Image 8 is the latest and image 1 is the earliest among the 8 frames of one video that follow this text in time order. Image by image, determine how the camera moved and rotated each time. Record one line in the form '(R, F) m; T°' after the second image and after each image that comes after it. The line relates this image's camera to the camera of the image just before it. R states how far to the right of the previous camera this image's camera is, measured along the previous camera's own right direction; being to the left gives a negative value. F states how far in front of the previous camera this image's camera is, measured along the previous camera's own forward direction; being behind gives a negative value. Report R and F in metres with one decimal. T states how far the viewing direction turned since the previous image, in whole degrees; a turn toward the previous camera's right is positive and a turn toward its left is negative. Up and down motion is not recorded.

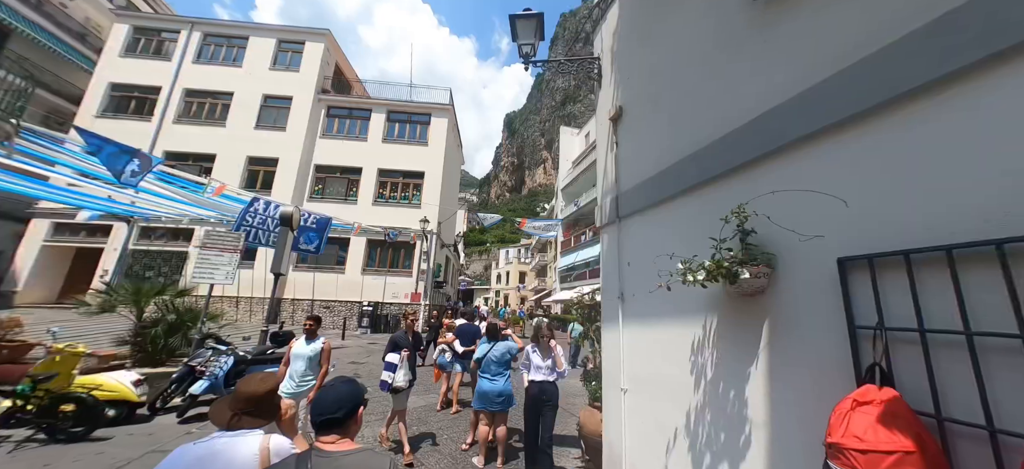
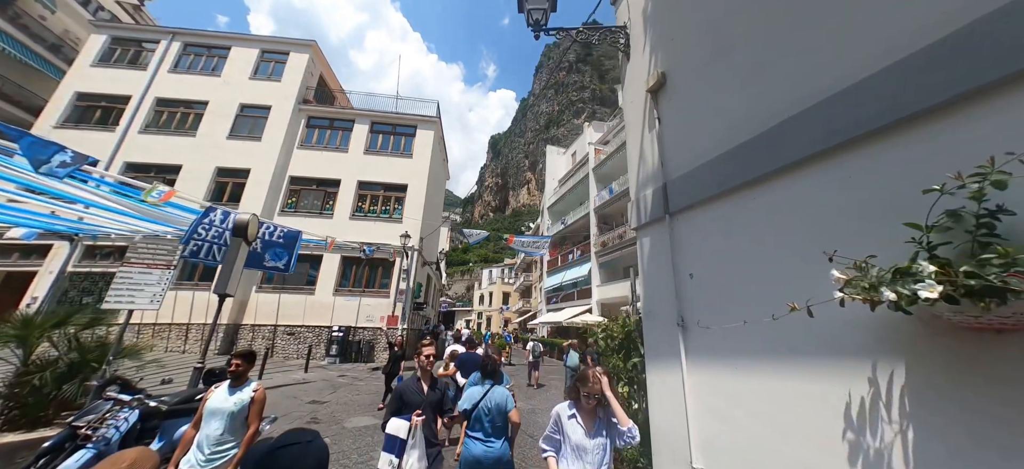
(-0.2, +1.0) m; +3°
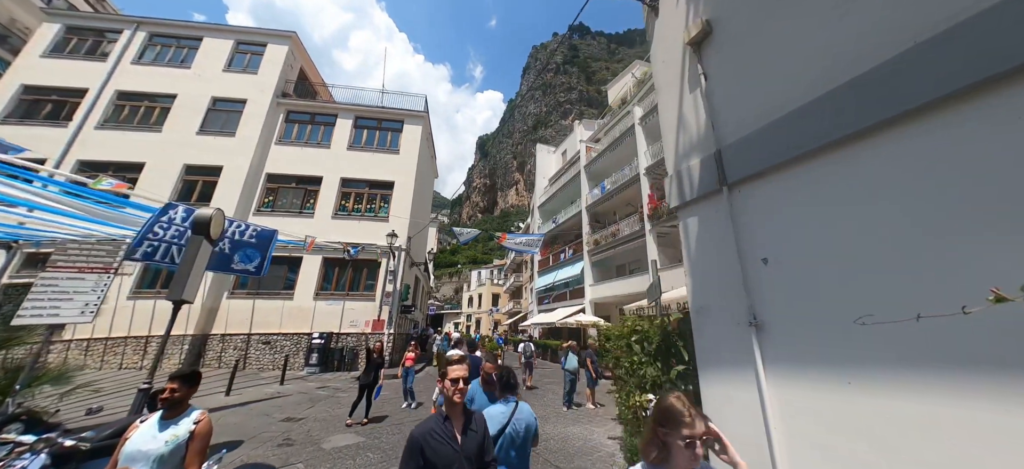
(-0.1, +0.6) m; +2°
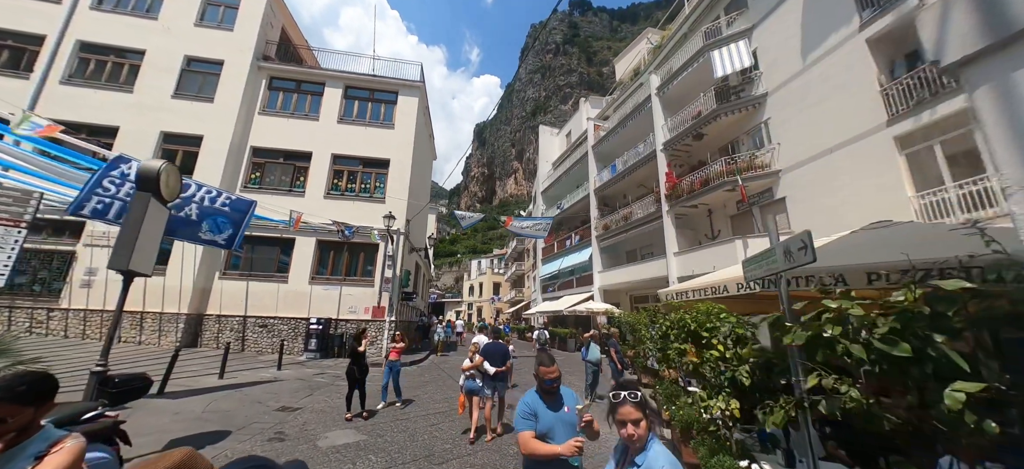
(-0.4, +1.2) m; 0°
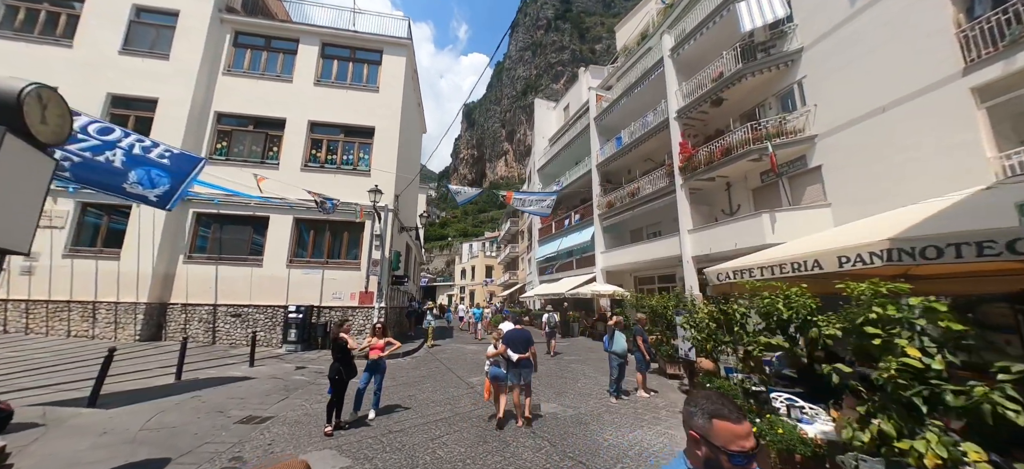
(-0.5, +1.4) m; +2°
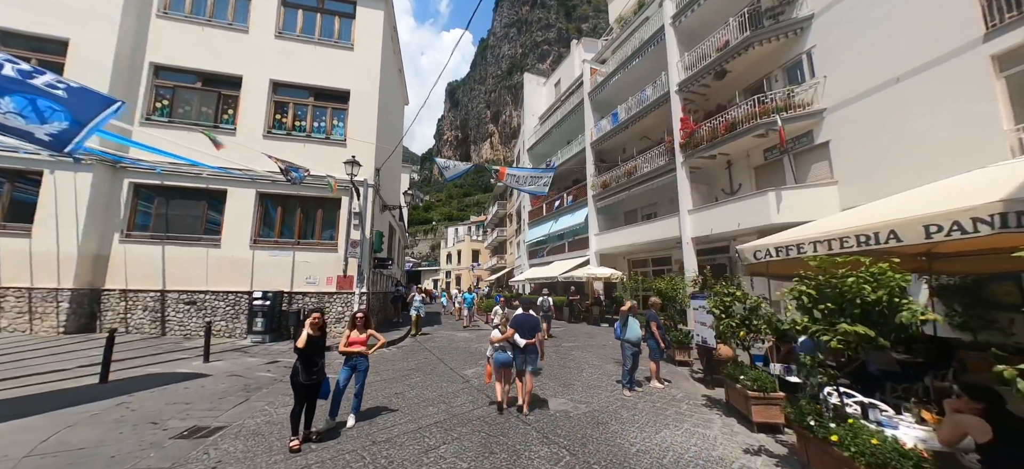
(-0.4, +1.0) m; +3°
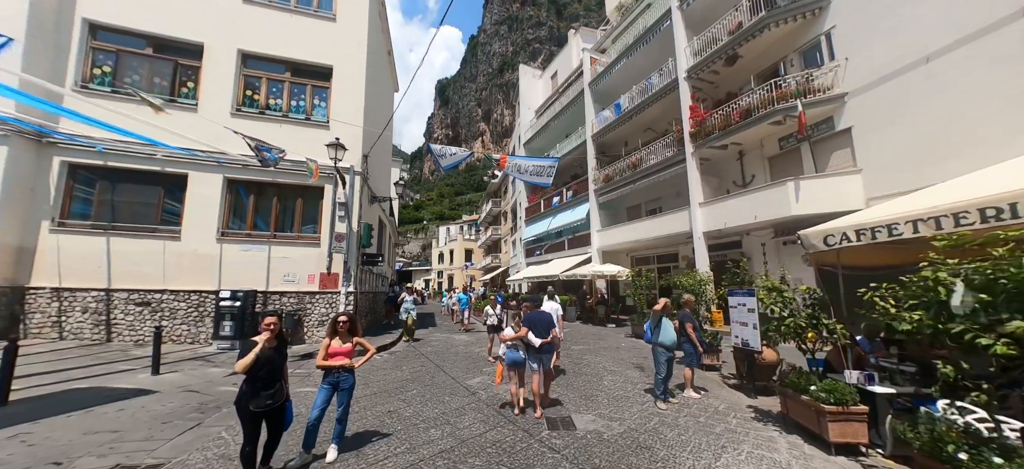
(-0.4, +1.0) m; +2°
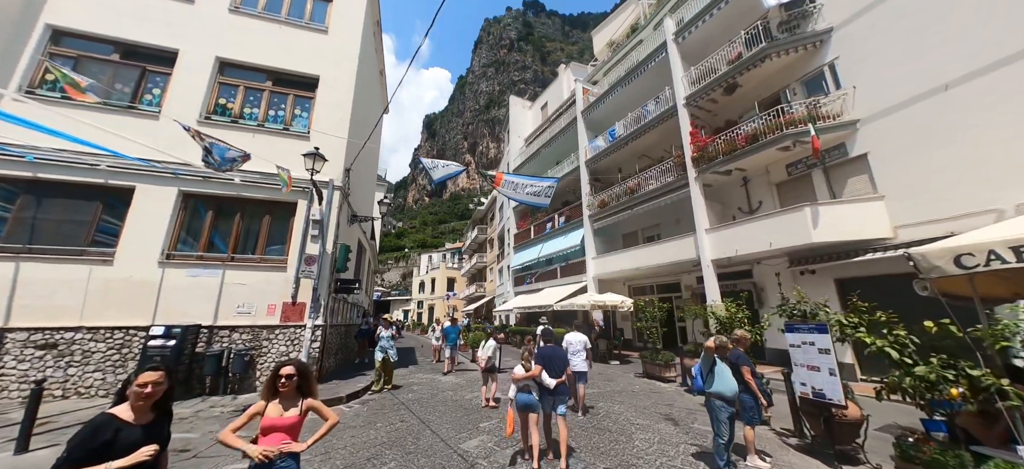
(-0.4, +1.3) m; +3°
